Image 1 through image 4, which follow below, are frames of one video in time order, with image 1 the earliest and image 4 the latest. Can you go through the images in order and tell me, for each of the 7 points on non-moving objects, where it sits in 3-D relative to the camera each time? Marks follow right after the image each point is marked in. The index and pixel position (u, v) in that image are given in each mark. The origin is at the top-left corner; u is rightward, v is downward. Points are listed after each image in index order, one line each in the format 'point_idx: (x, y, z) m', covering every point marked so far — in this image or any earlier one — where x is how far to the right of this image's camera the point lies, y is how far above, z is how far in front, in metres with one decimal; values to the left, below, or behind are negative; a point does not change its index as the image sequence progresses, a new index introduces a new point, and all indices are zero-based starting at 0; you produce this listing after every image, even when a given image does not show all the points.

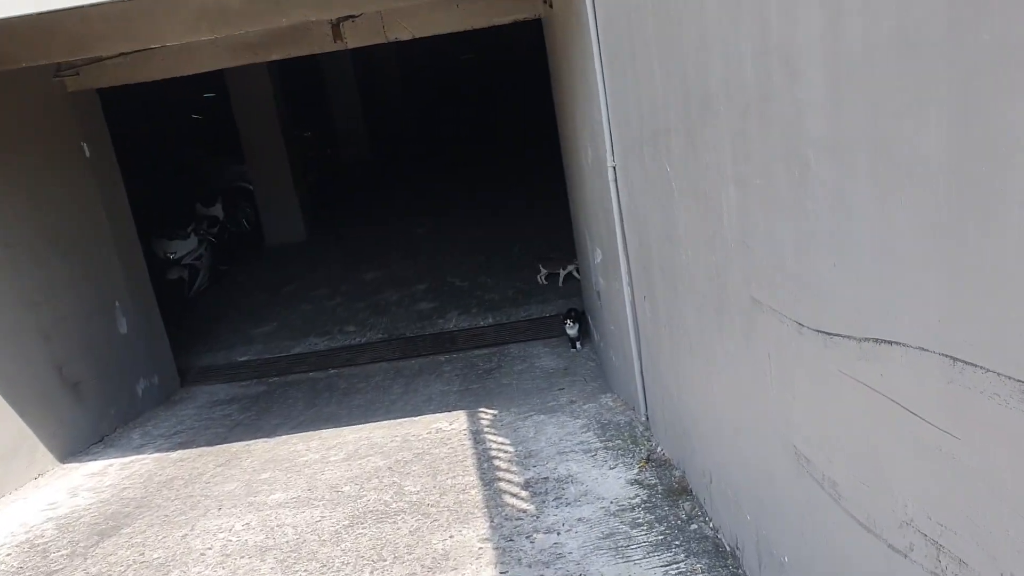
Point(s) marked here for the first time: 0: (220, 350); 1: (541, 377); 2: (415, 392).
0: (-2.2, -0.5, +7.6) m
1: (+0.2, -0.5, +5.7) m
2: (-0.6, -0.6, +5.8) m
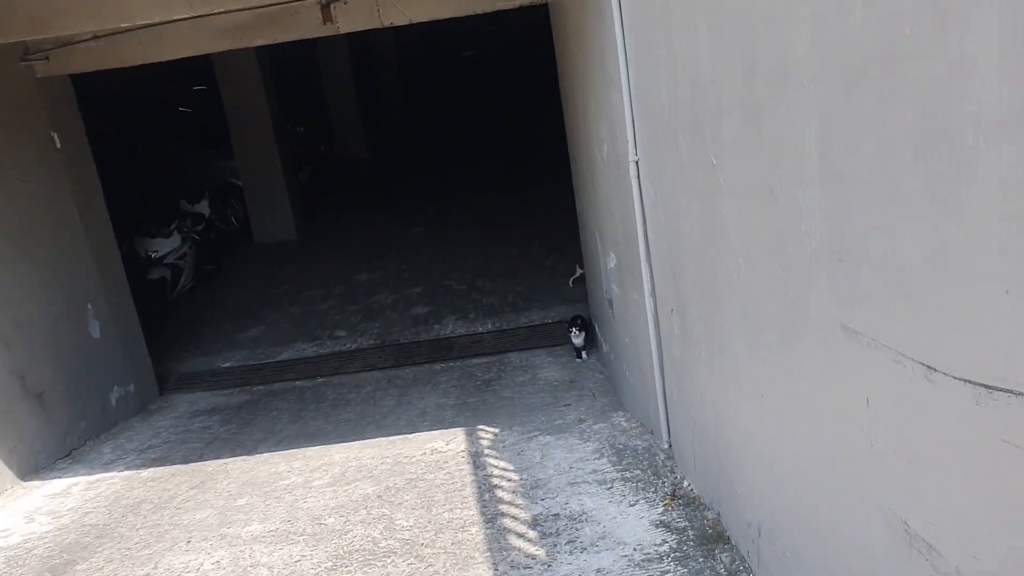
0: (-2.2, -0.5, +7.1) m
1: (+0.2, -0.5, +5.2) m
2: (-0.6, -0.6, +5.4) m
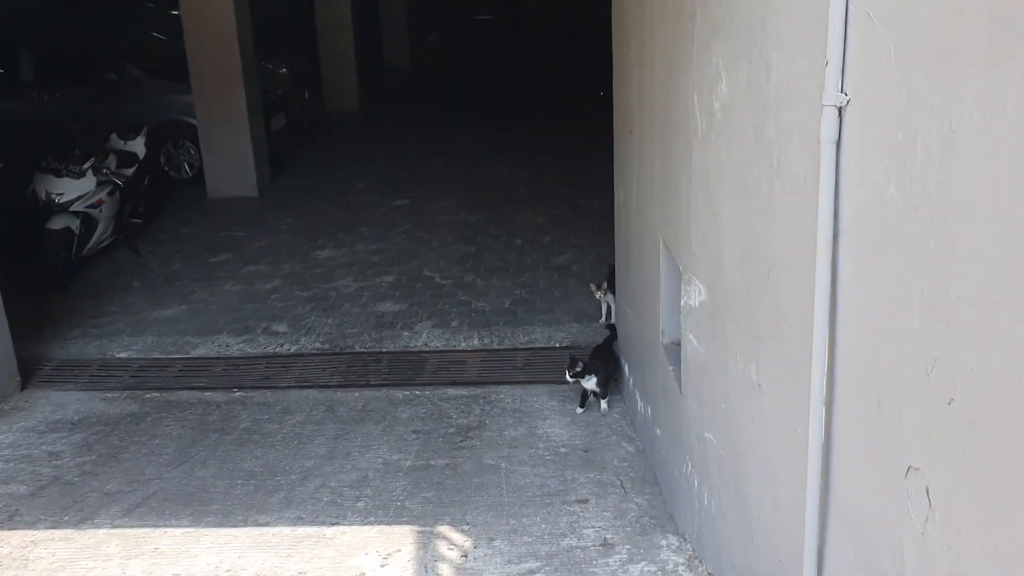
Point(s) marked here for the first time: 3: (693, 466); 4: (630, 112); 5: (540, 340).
0: (-2.3, -0.3, +5.4) m
1: (+0.1, -0.6, +3.5) m
2: (-0.6, -0.6, +3.7) m
3: (+0.5, -0.5, +2.6) m
4: (+0.4, +0.6, +3.4) m
5: (+0.1, -0.3, +5.0) m
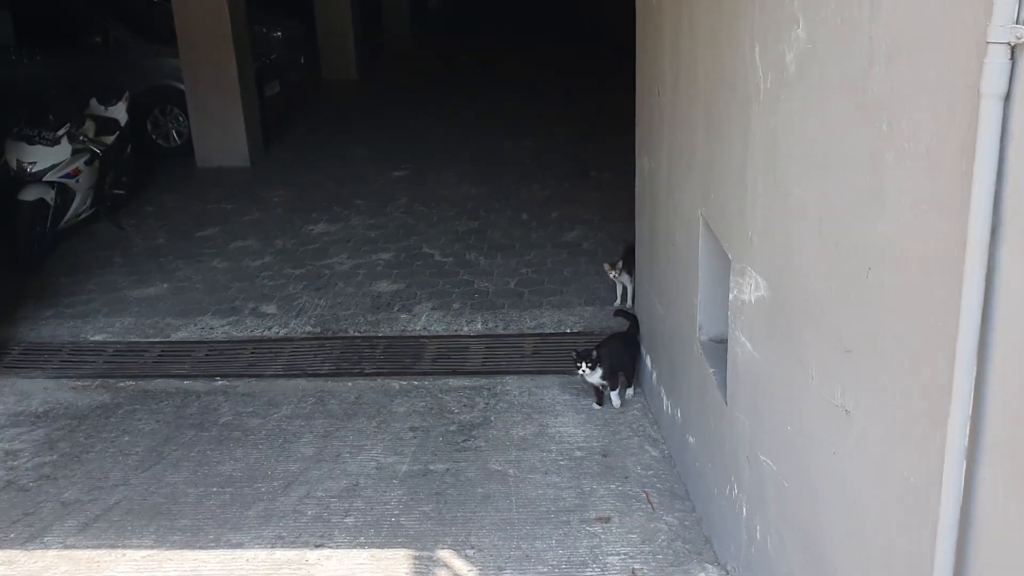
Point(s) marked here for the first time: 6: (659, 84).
0: (-2.2, -0.2, +5.0) m
1: (+0.2, -0.6, +3.1) m
2: (-0.6, -0.6, +3.3) m
3: (+0.5, -0.4, +2.2) m
4: (+0.4, +0.7, +3.0) m
5: (+0.2, -0.2, +4.6) m
6: (+0.4, +0.6, +3.0) m
